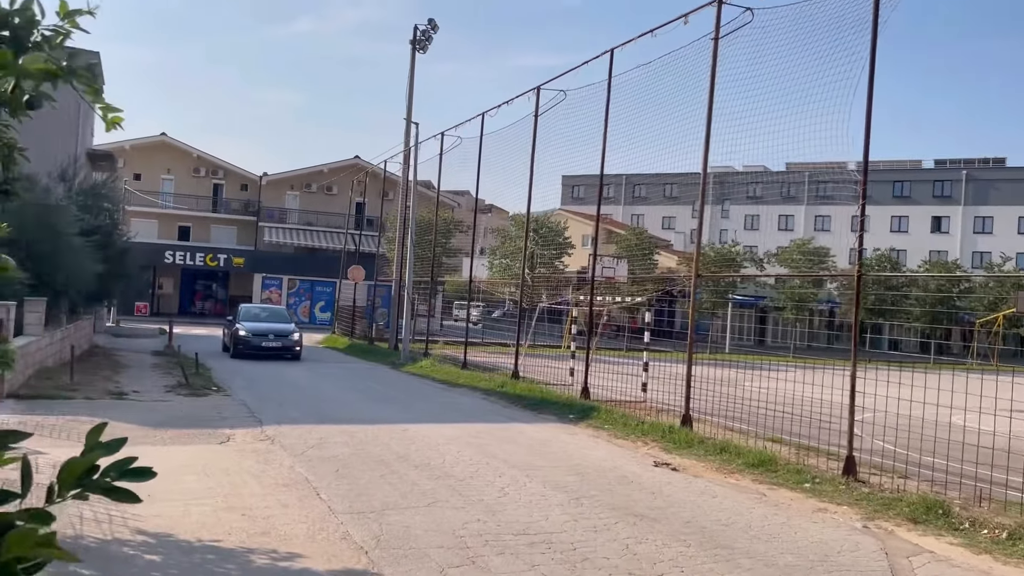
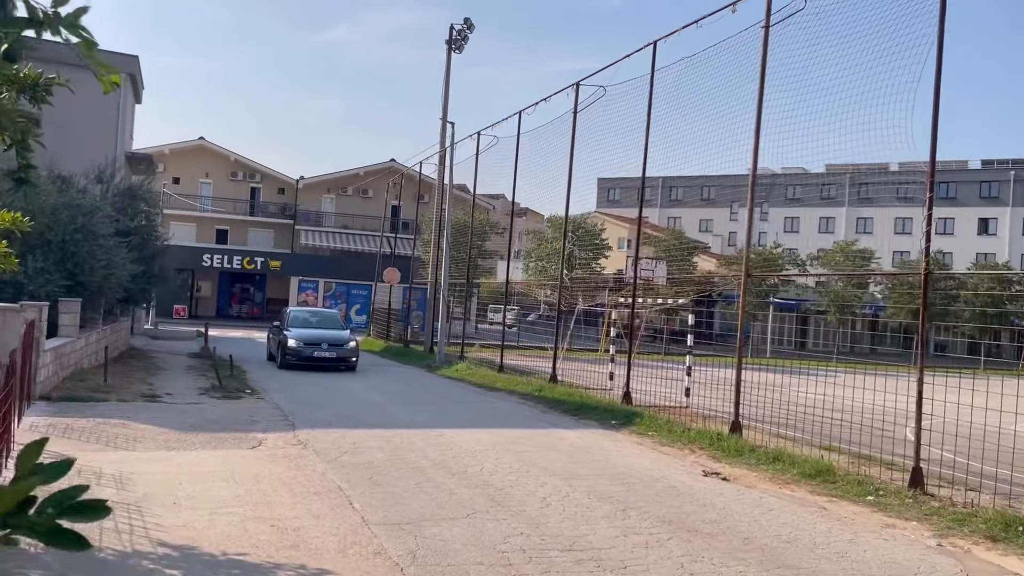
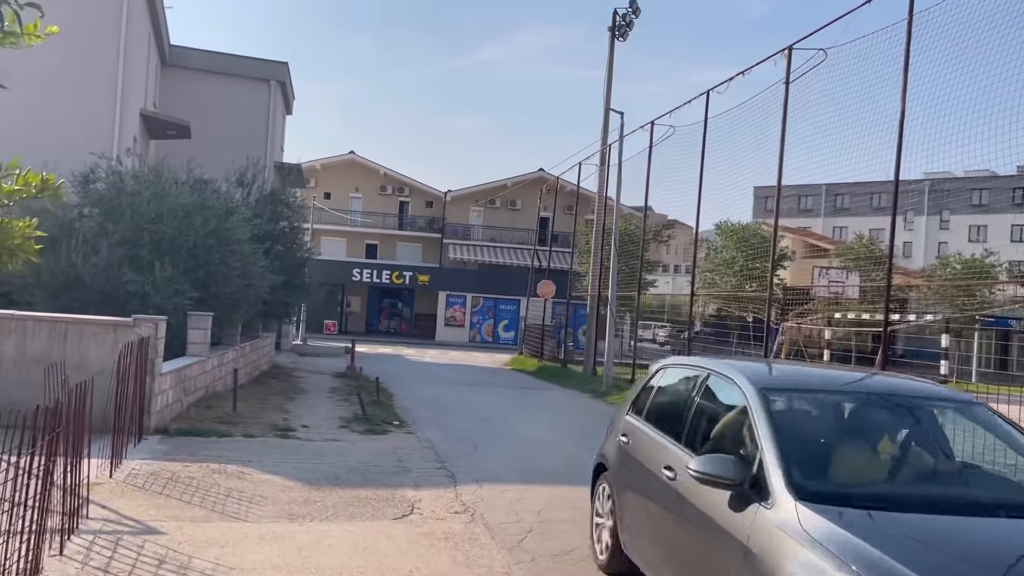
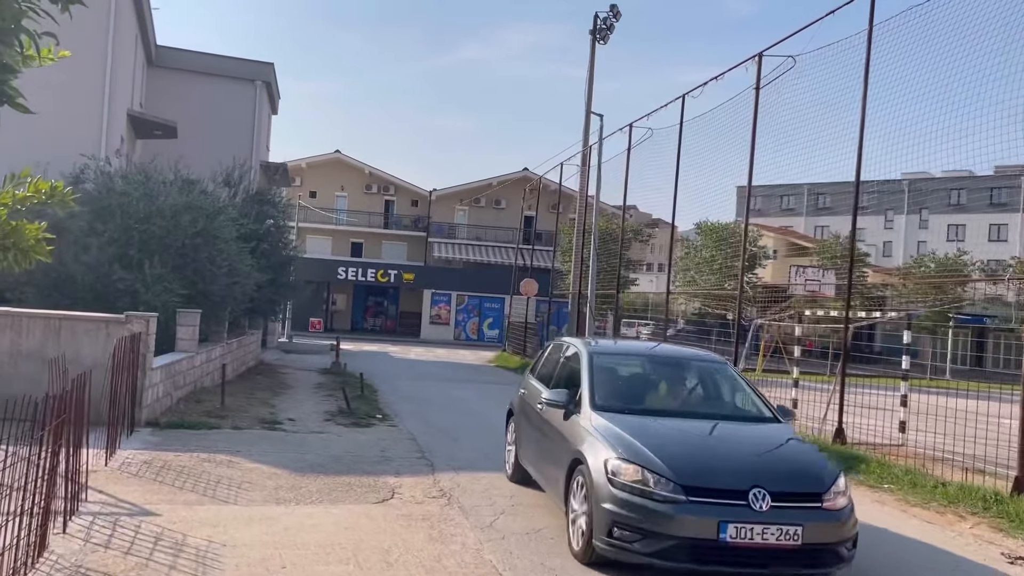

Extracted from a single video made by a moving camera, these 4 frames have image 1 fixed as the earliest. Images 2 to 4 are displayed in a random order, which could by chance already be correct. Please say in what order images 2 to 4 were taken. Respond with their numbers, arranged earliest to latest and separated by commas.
2, 4, 3
